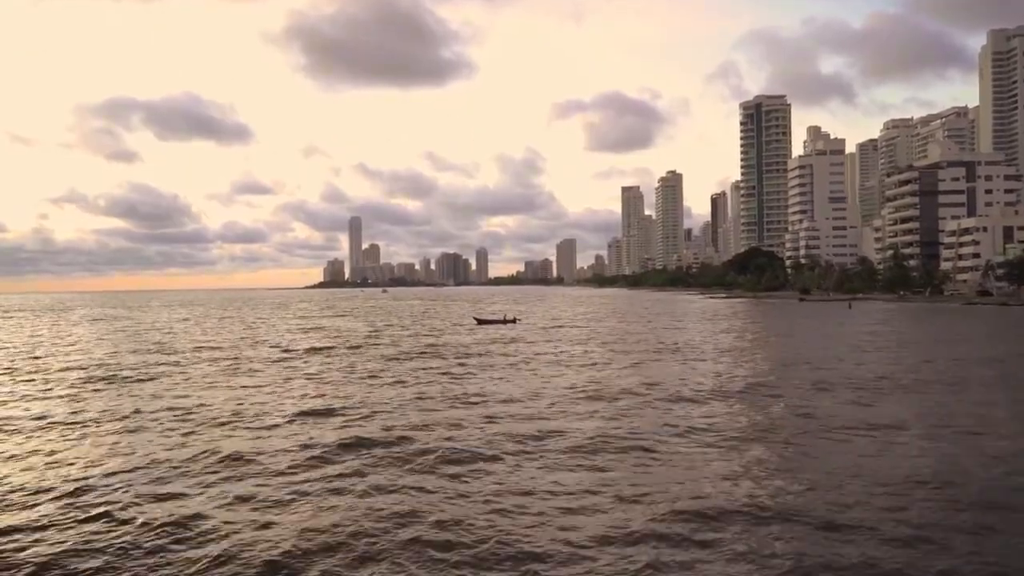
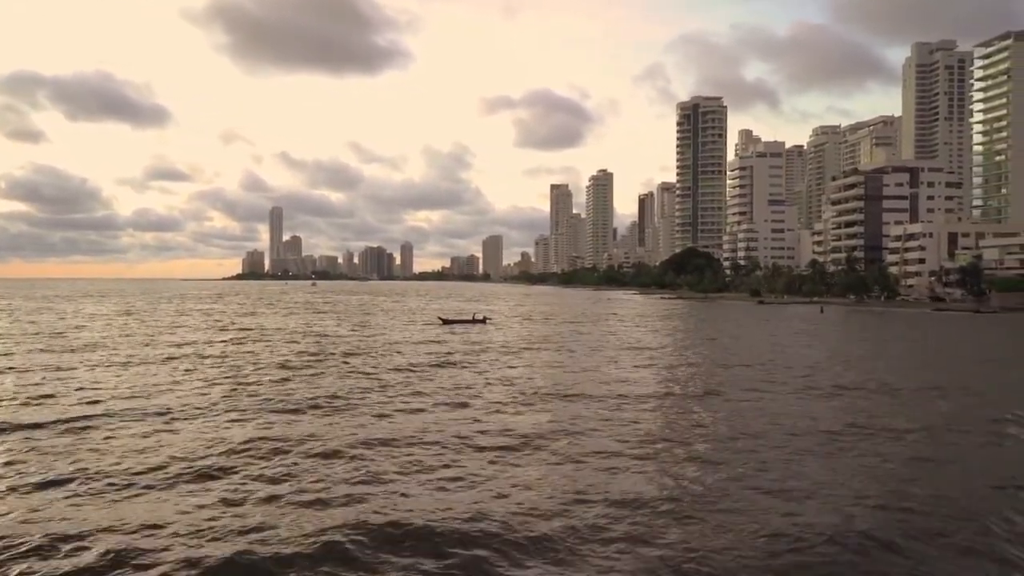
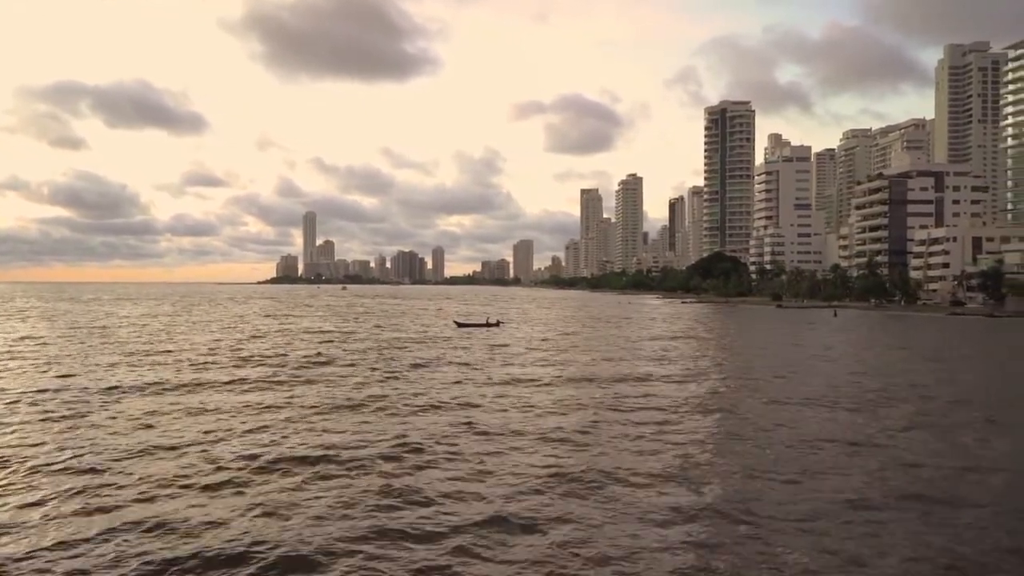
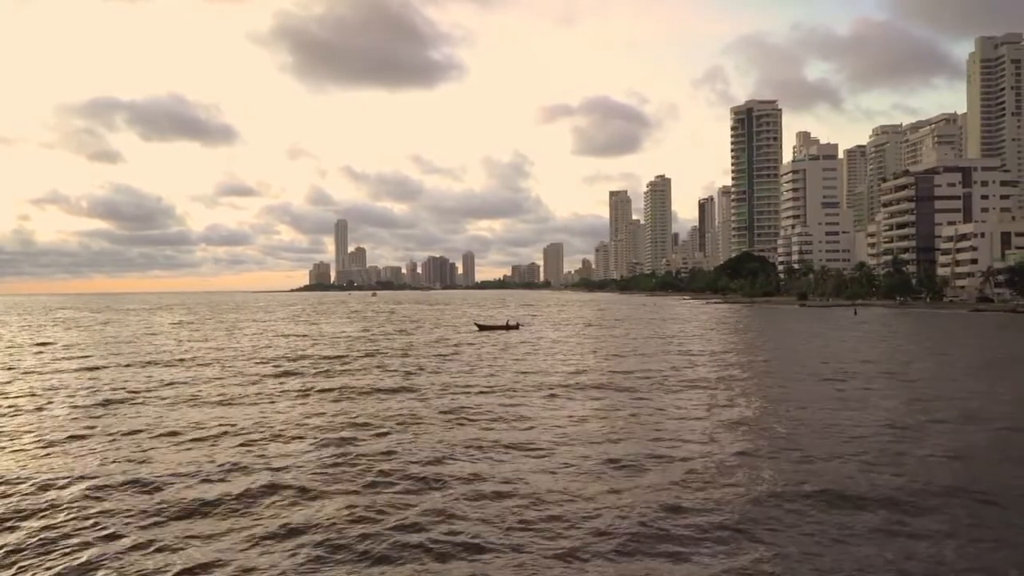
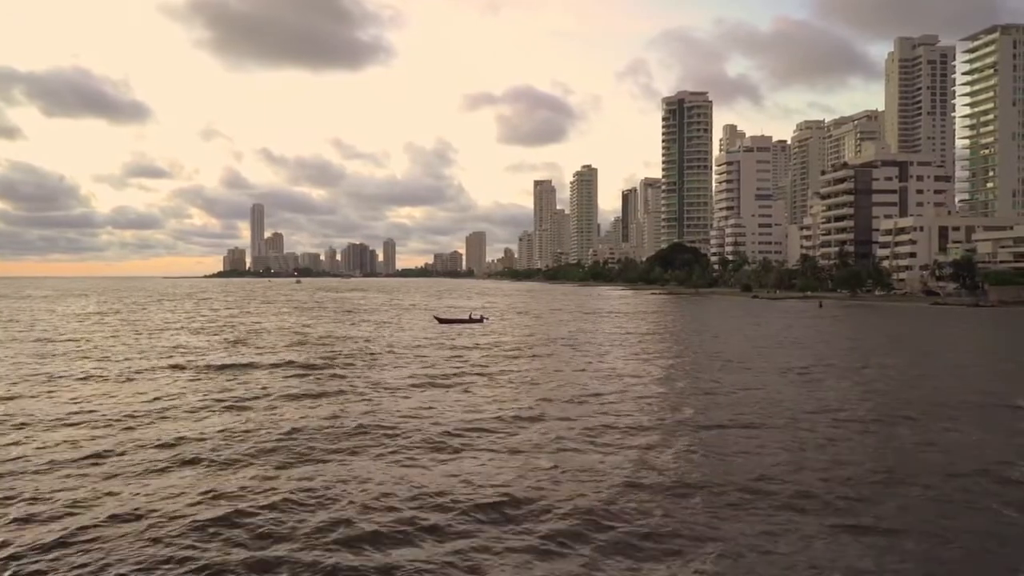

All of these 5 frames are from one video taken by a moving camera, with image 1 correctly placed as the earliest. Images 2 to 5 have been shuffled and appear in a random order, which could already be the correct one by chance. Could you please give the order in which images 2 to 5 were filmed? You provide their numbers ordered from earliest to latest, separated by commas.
4, 3, 2, 5
